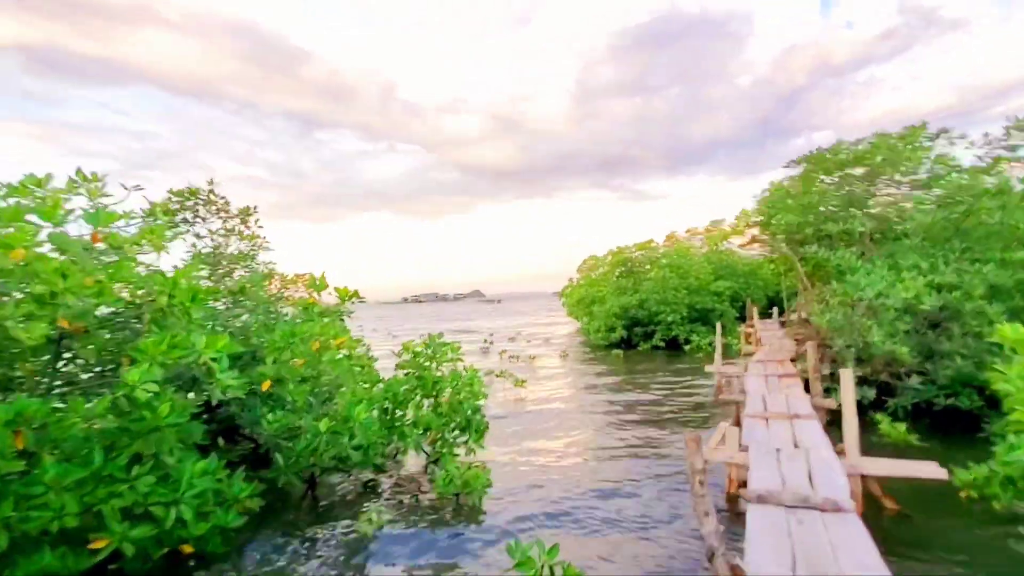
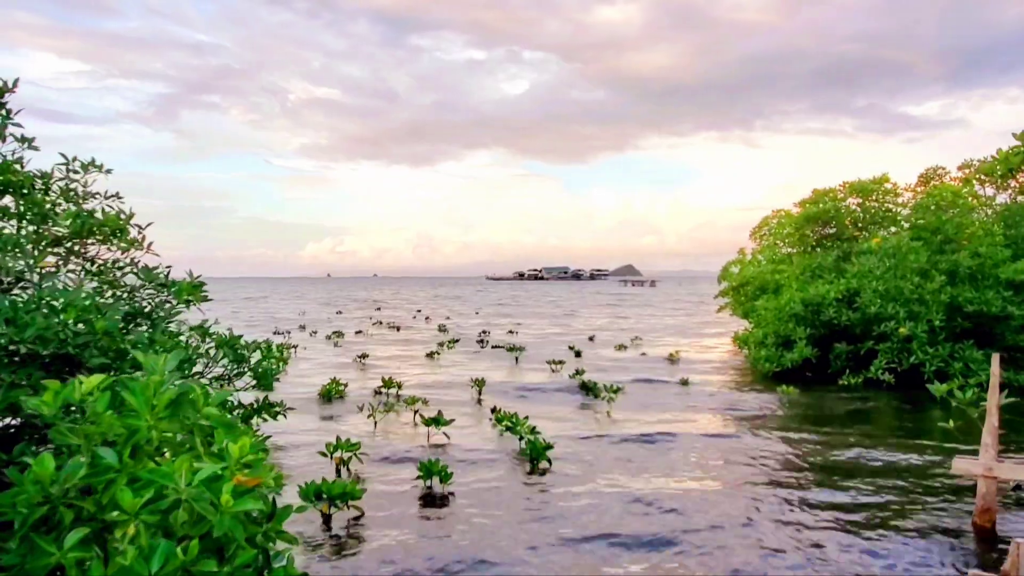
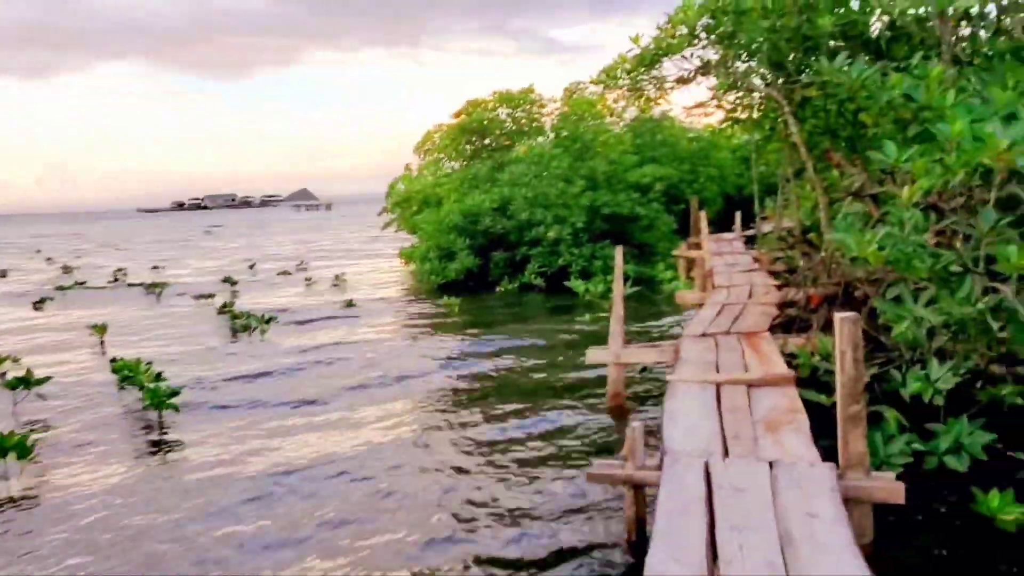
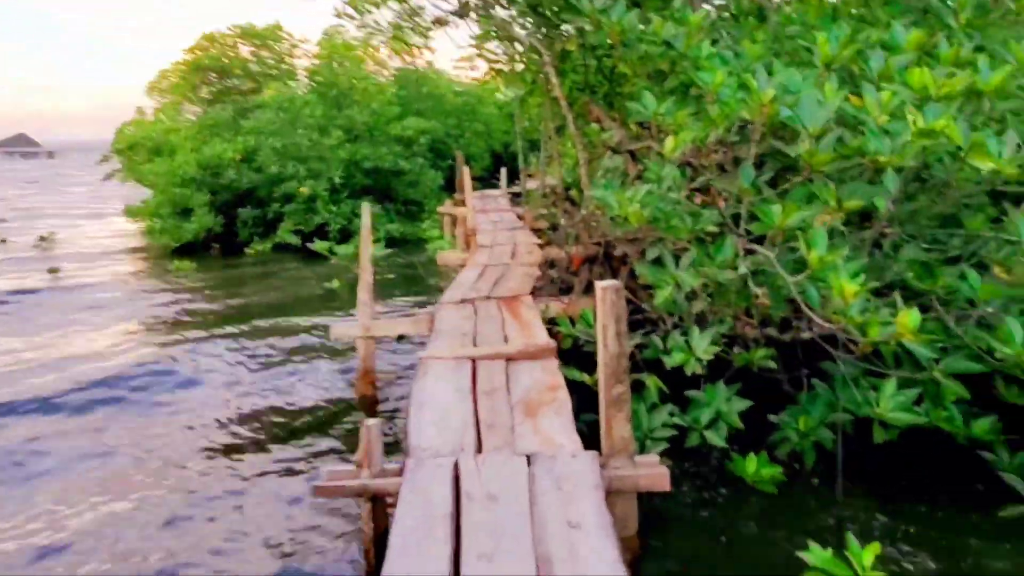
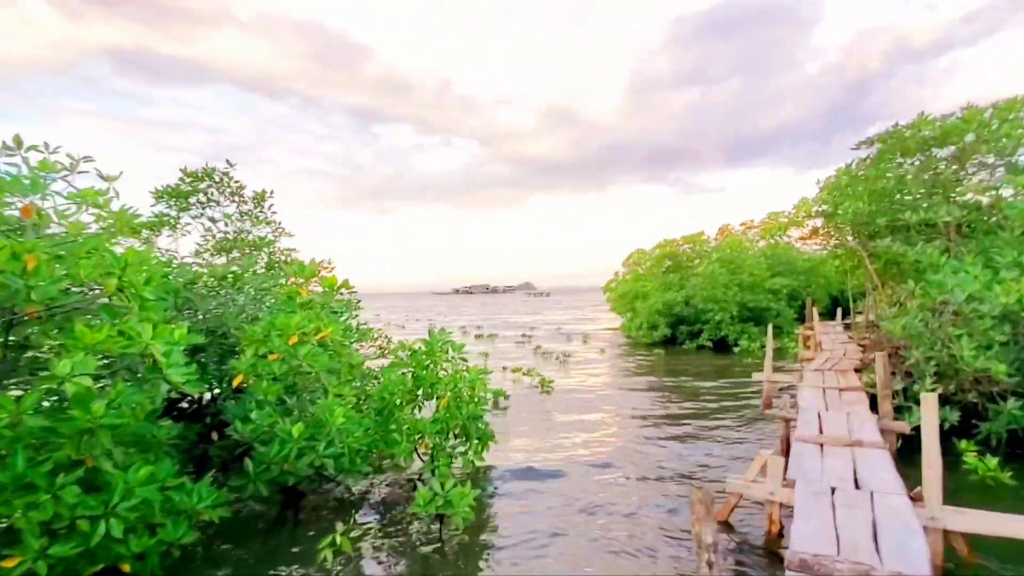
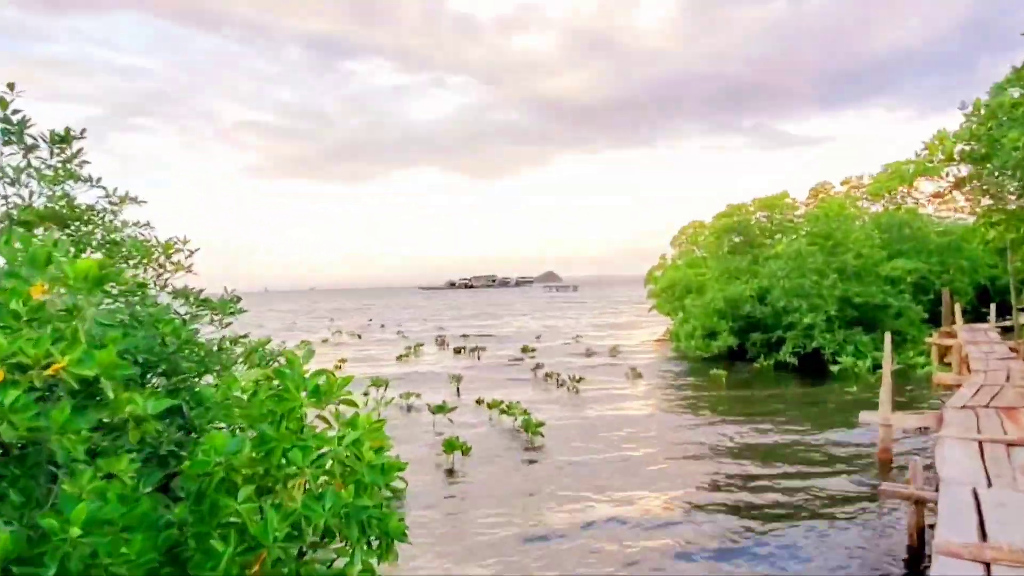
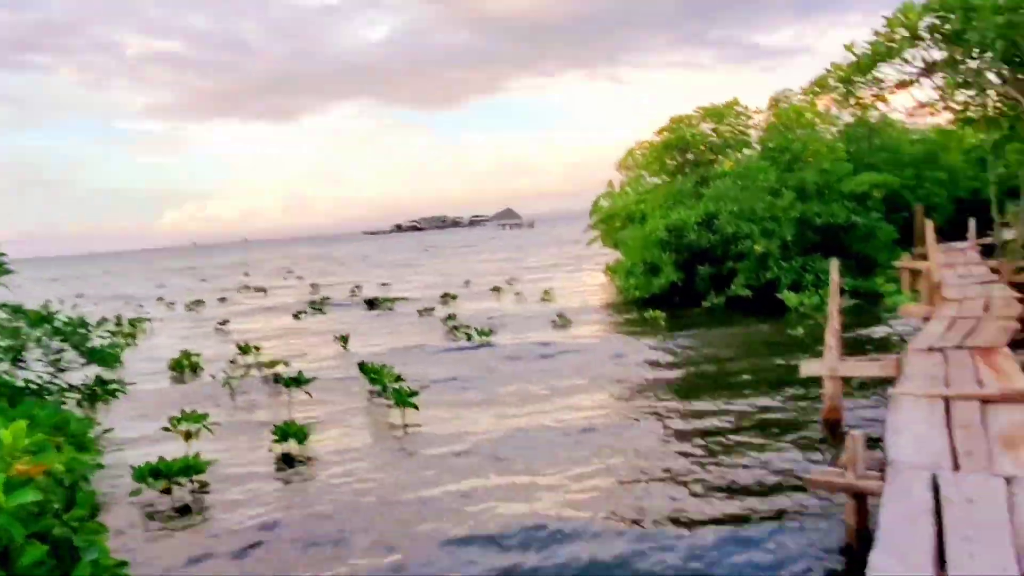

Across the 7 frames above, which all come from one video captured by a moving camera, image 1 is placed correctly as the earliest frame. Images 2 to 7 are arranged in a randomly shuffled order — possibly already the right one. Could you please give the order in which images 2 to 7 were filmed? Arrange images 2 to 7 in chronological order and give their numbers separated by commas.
5, 6, 2, 7, 3, 4
